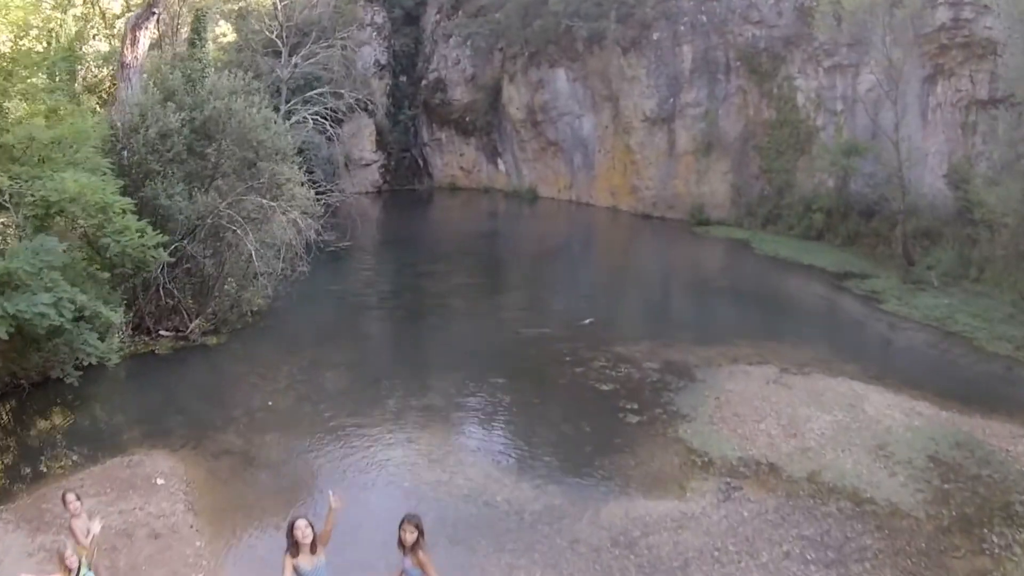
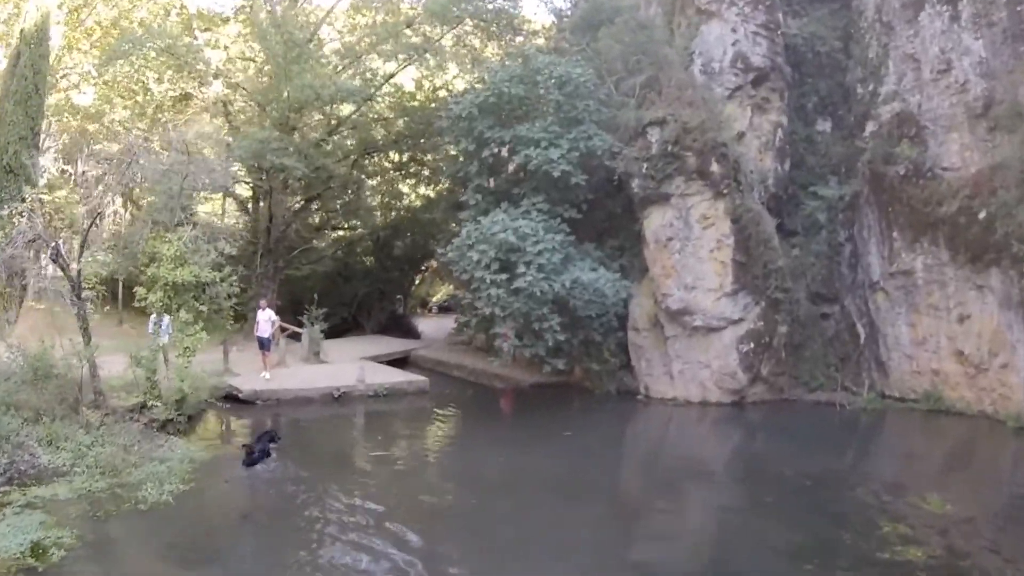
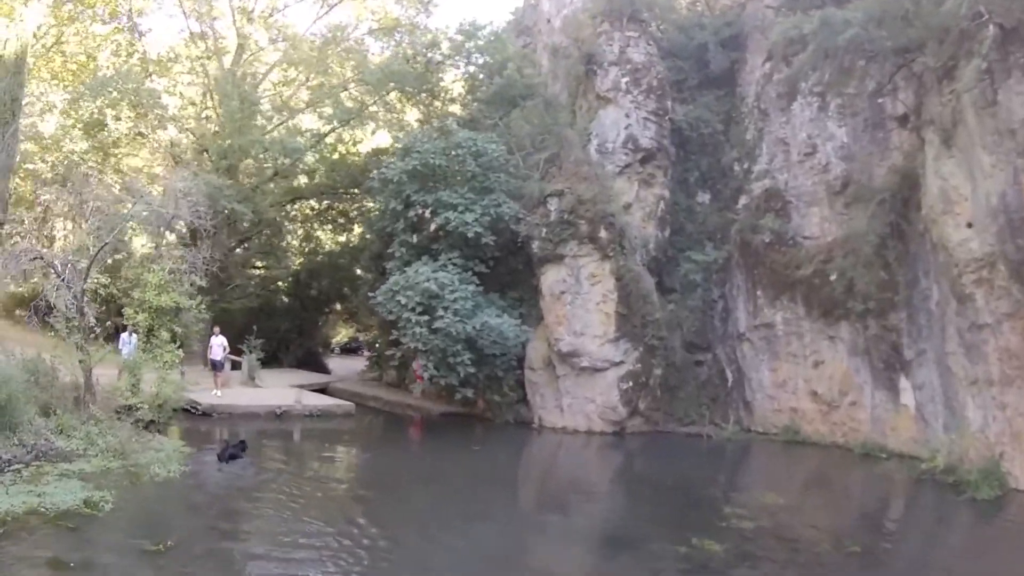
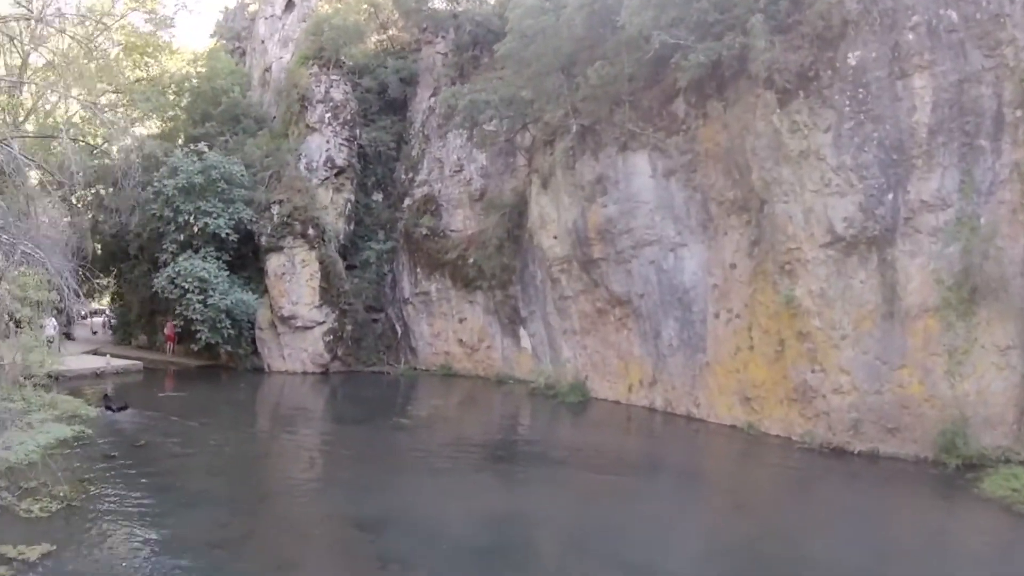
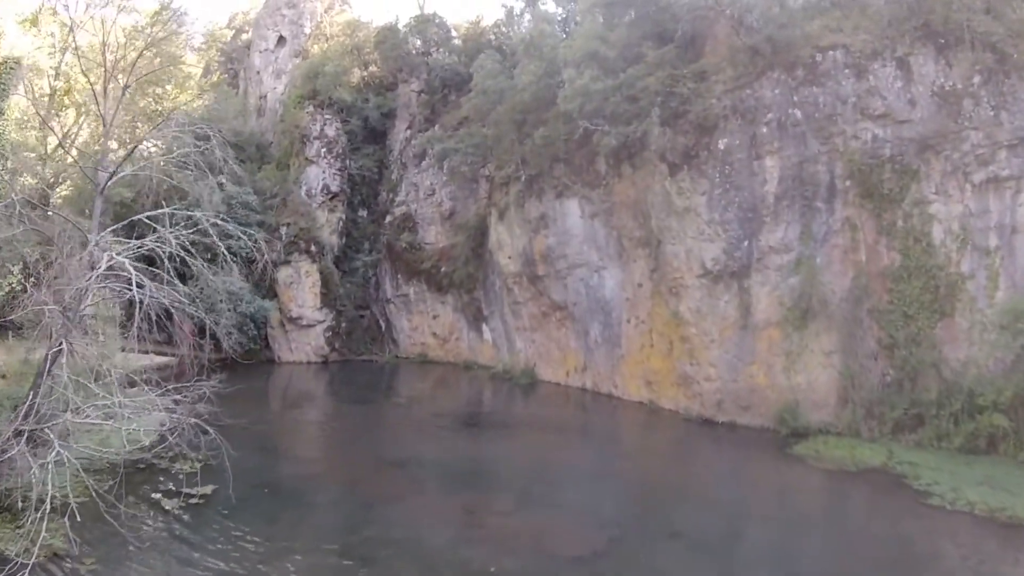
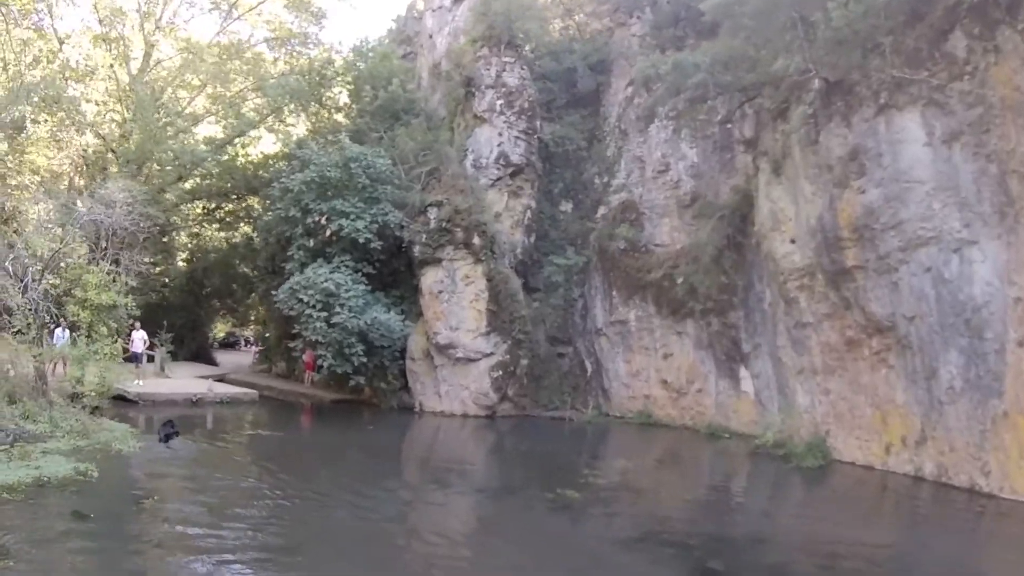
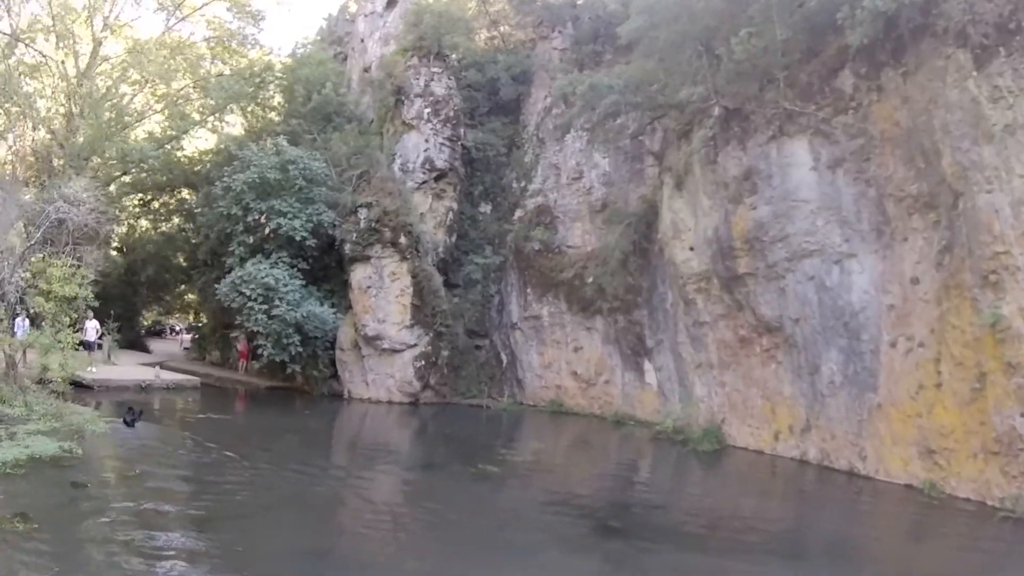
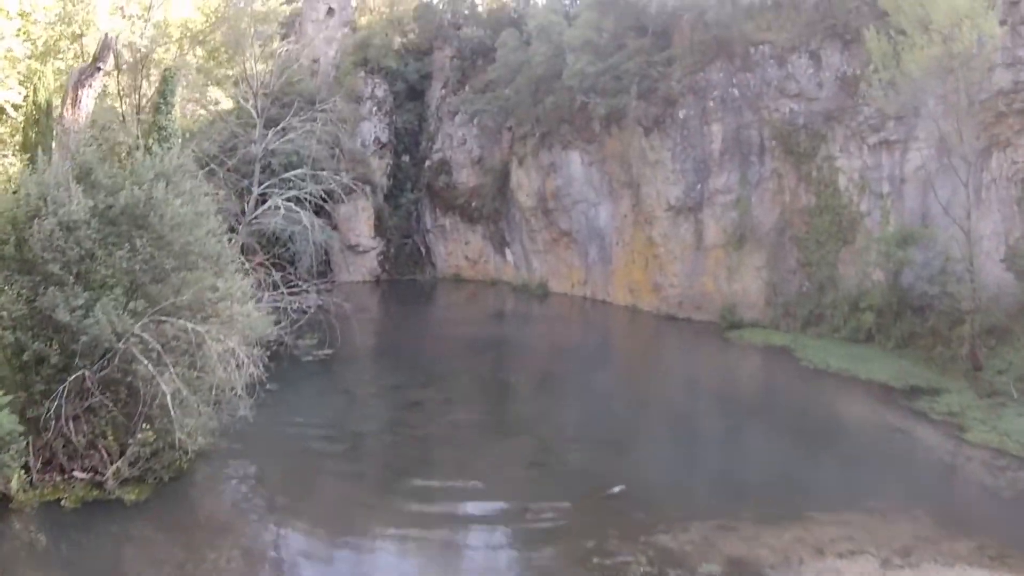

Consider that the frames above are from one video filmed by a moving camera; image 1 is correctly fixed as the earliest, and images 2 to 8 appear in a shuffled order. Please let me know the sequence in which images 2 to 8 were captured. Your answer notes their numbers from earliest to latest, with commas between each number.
8, 5, 4, 7, 6, 3, 2
